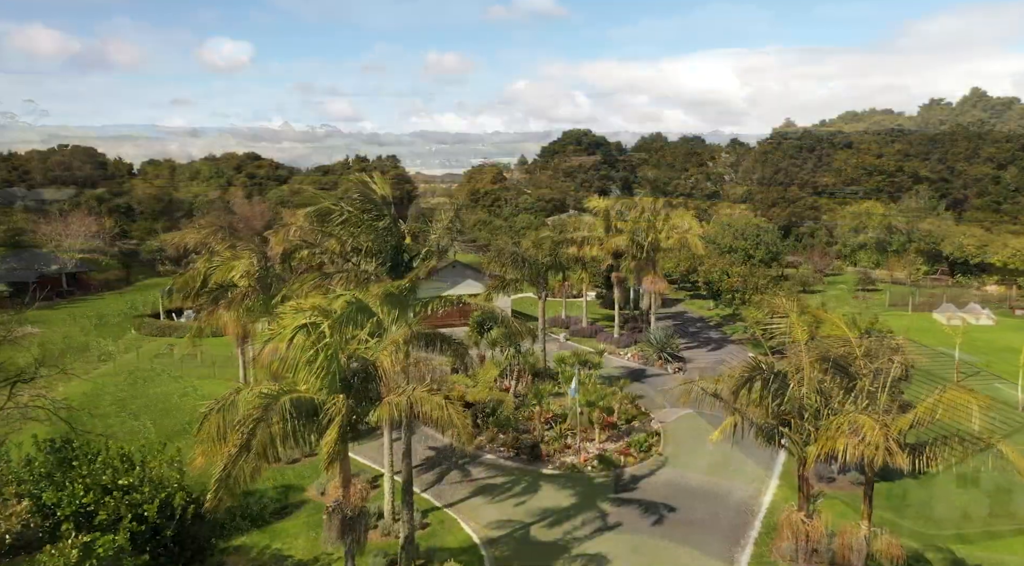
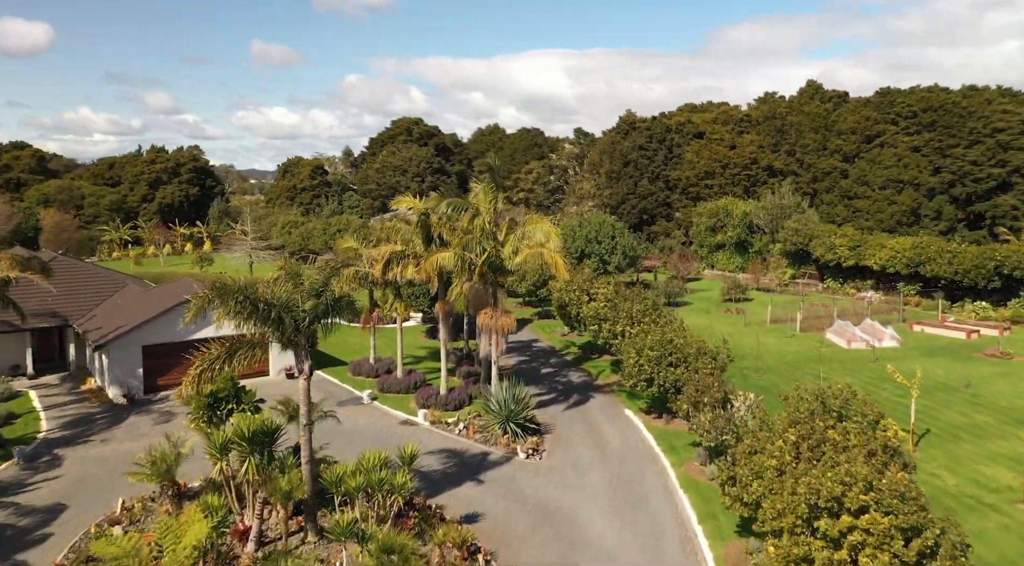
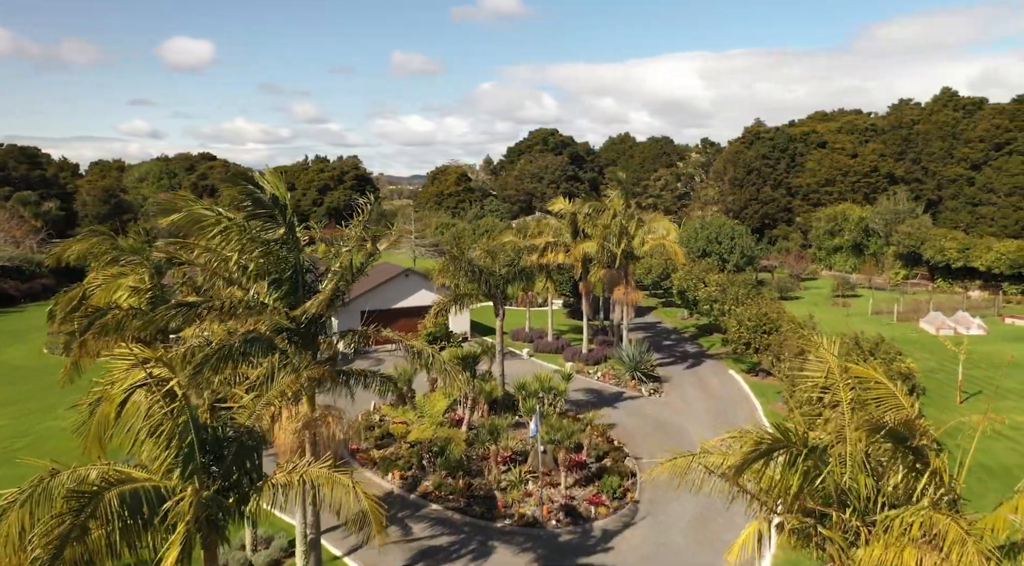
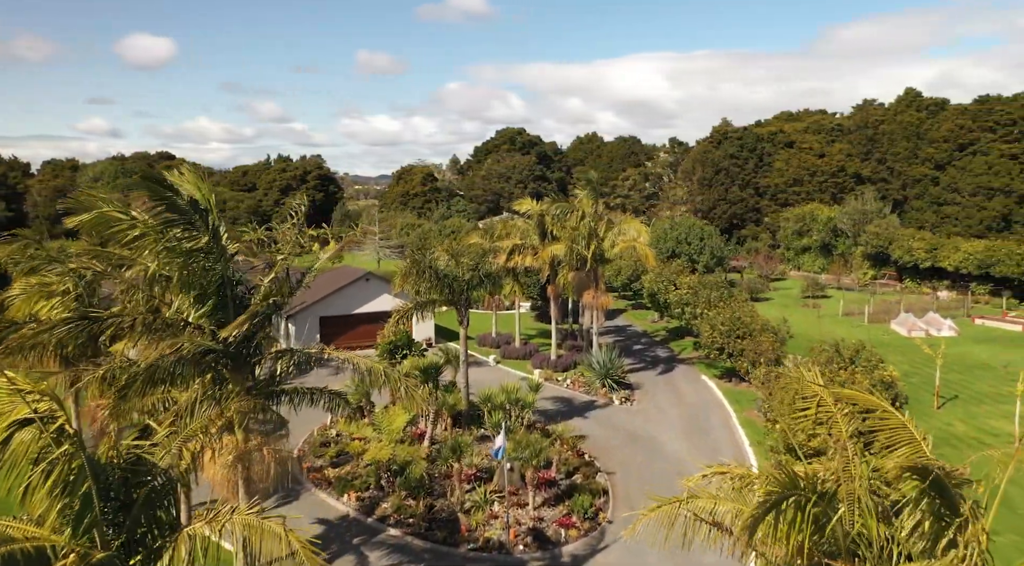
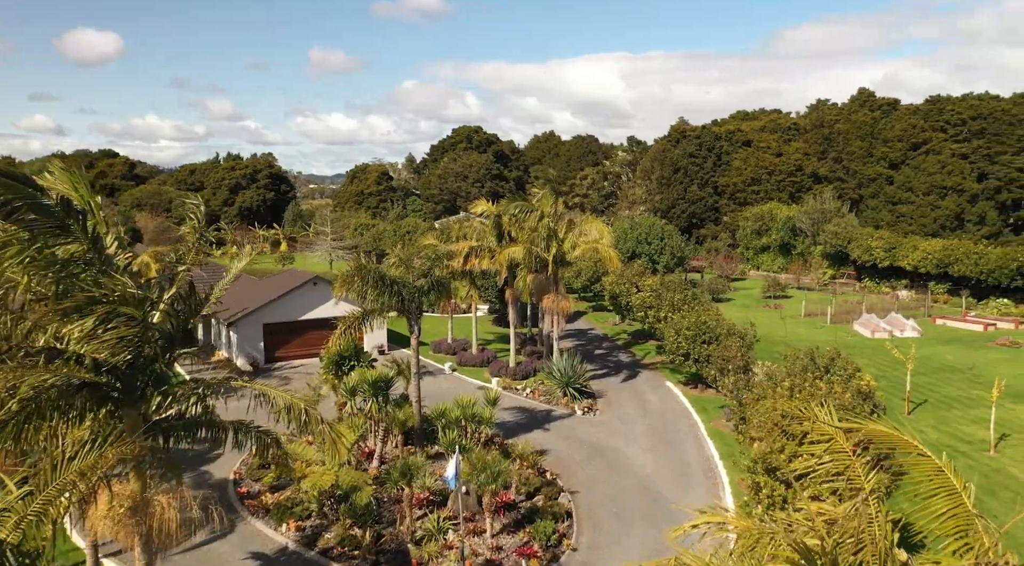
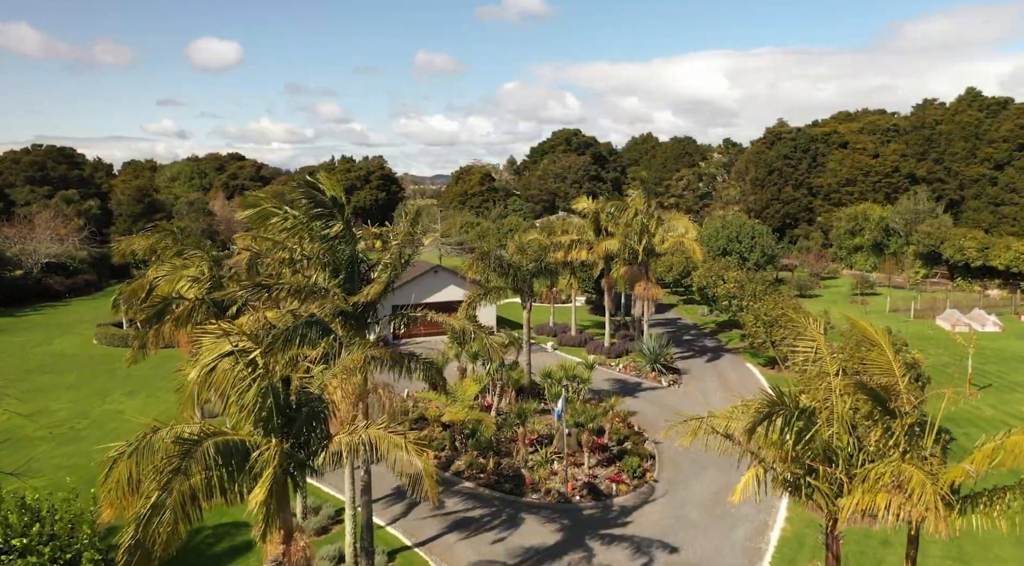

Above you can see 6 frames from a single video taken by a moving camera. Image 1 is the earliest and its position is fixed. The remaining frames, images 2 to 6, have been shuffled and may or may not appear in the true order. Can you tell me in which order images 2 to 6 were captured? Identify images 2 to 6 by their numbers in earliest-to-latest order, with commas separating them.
6, 3, 4, 5, 2
